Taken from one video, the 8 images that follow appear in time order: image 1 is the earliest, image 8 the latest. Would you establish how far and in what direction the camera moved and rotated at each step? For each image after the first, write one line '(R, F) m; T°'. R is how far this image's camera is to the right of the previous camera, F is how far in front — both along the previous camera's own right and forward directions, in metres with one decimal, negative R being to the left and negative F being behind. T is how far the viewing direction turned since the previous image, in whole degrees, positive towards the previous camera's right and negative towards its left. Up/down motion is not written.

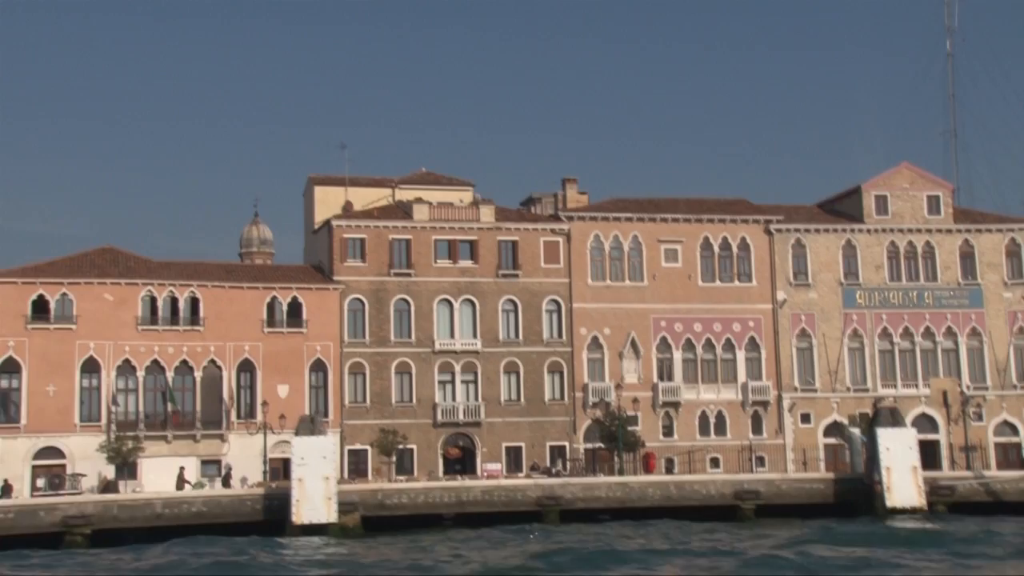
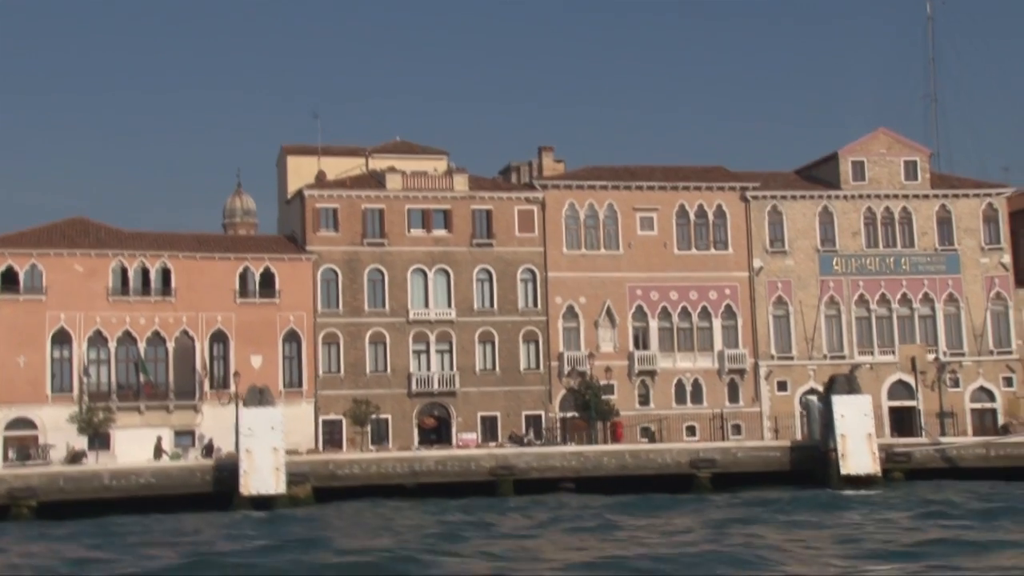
(+0.6, +0.3) m; +1°
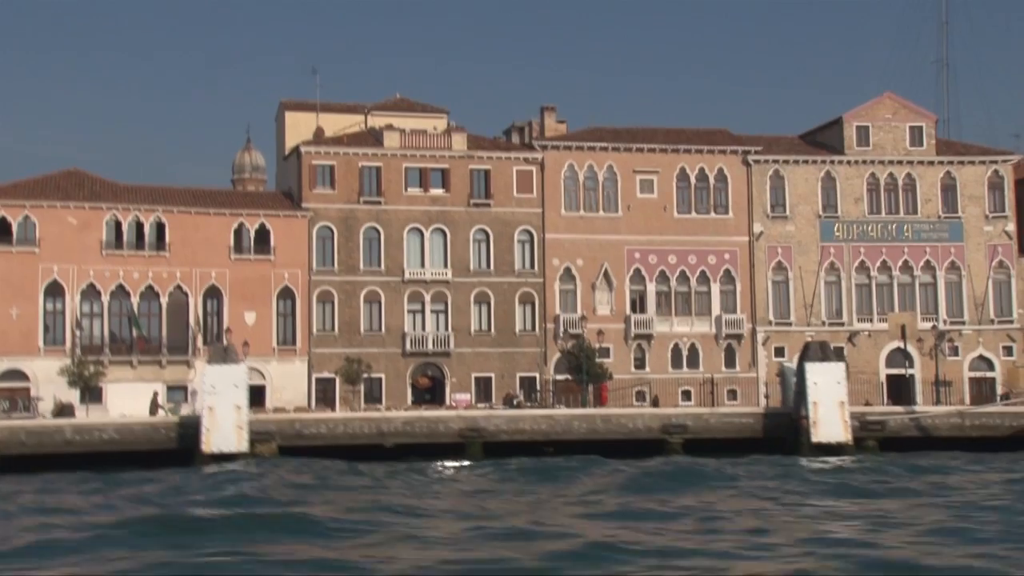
(+0.7, +0.3) m; -1°
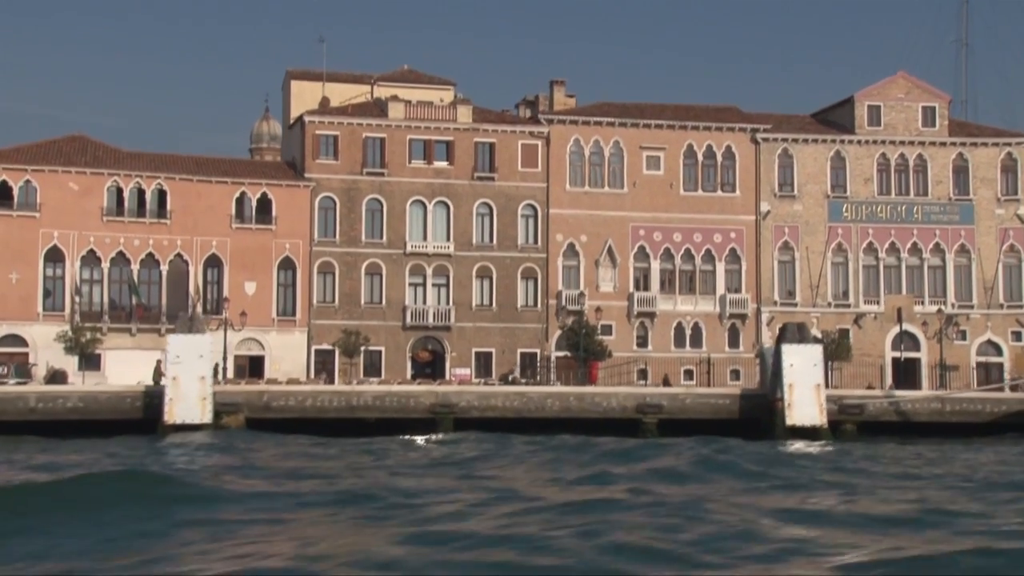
(+0.7, +0.4) m; -1°
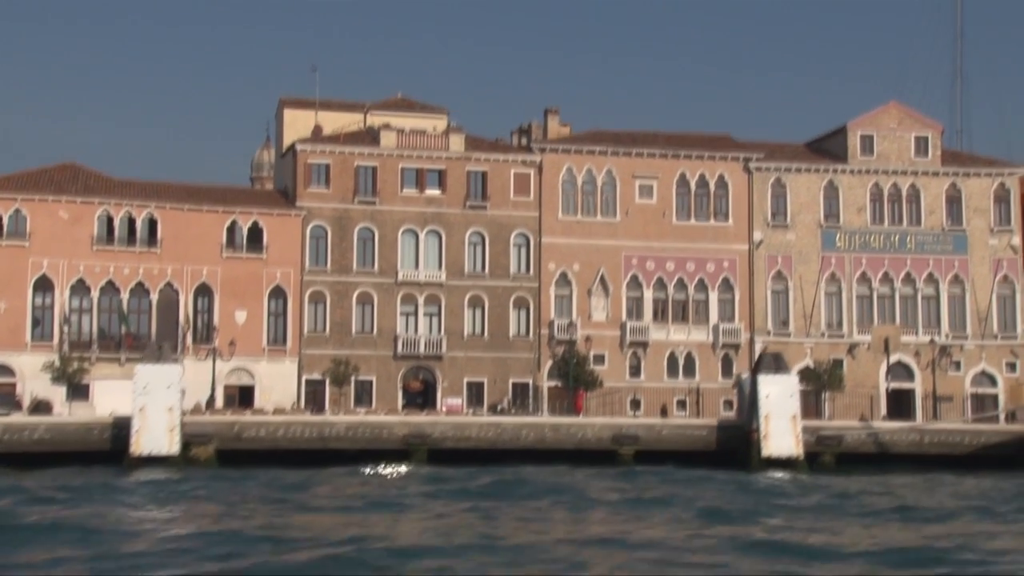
(+0.4, +0.2) m; 0°
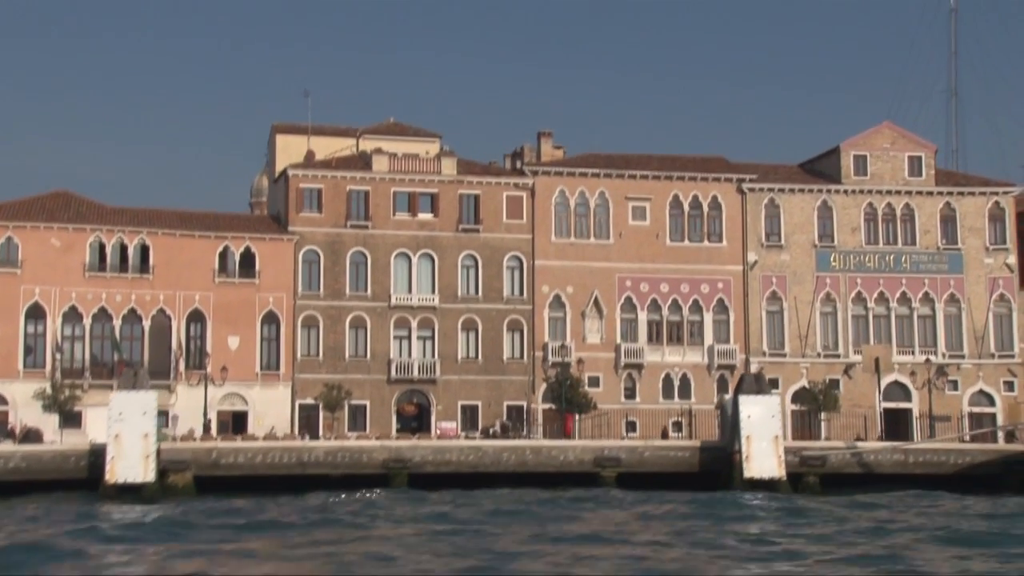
(+0.4, +0.1) m; 0°
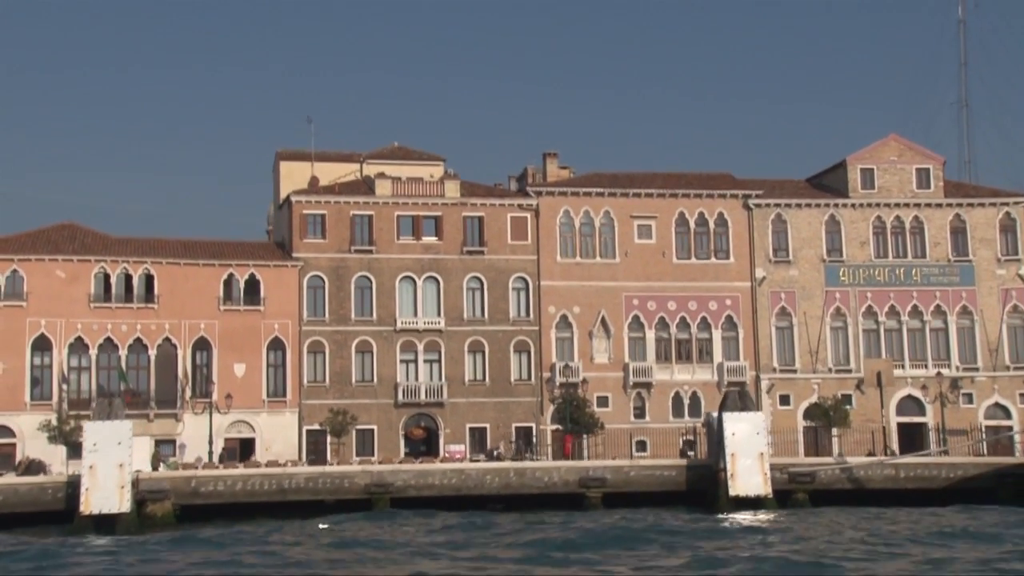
(+0.7, +0.2) m; -1°
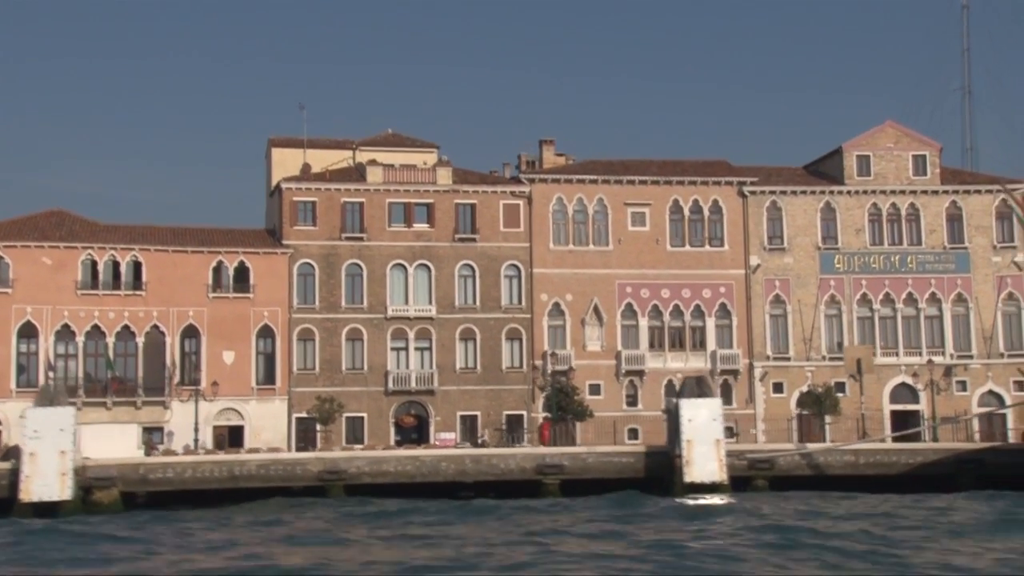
(+0.9, +0.3) m; 0°
